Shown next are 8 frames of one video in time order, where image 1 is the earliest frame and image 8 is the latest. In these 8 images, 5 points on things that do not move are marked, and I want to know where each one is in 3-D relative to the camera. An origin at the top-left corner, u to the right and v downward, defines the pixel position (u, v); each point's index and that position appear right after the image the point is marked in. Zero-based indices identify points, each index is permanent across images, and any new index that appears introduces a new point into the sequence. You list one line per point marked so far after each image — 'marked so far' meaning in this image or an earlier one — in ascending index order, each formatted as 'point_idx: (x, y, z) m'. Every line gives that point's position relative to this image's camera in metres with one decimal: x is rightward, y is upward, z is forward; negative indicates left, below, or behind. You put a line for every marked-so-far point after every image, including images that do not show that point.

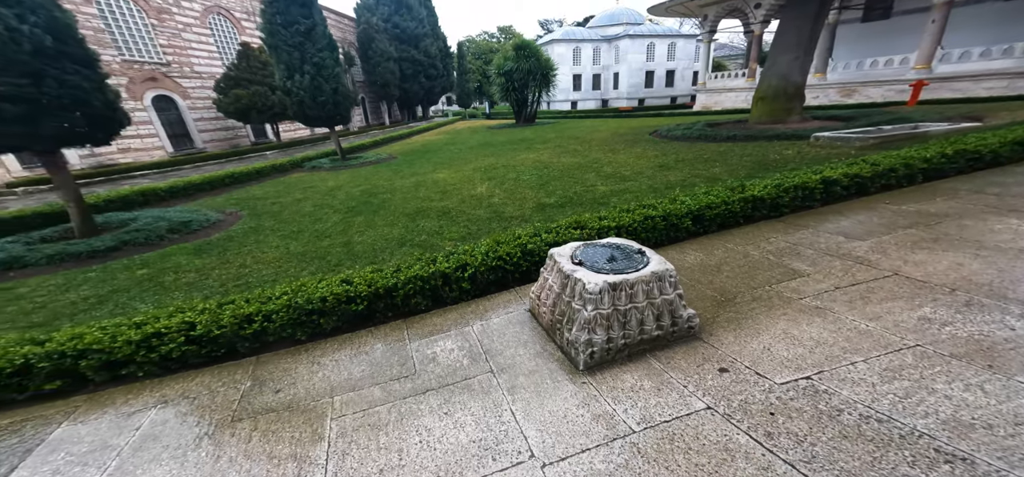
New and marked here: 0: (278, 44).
0: (-6.2, +5.3, +11.1) m
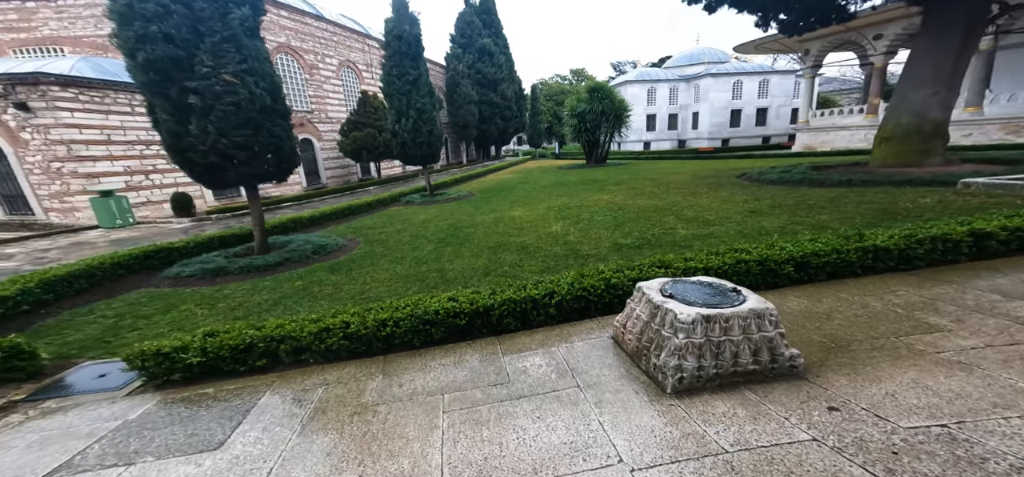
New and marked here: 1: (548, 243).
0: (-3.7, +4.4, +12.7) m
1: (+0.5, -0.1, +5.2) m
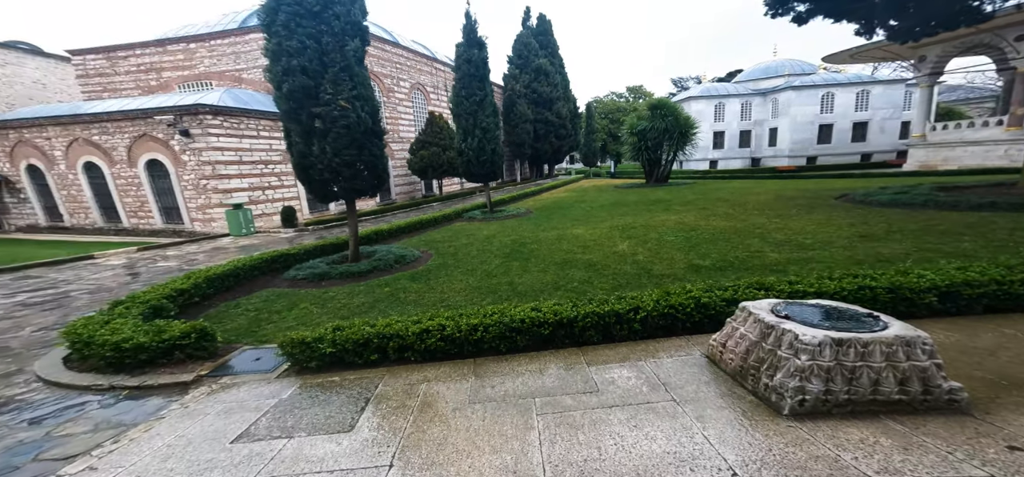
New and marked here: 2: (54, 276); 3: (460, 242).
0: (-1.6, +4.0, +13.3) m
1: (+1.4, -0.3, +5.2) m
2: (-8.2, -1.0, +8.3) m
3: (-1.1, -0.1, +8.3) m
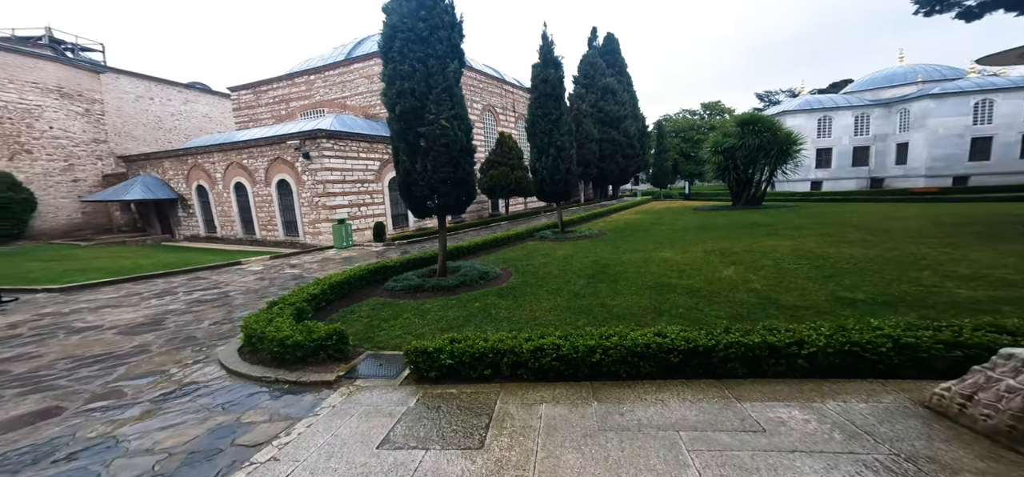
0: (+0.8, +3.4, +13.4) m
1: (+2.4, -0.6, +4.8) m
2: (-6.6, -1.2, +9.4) m
3: (+0.5, -0.4, +8.3) m
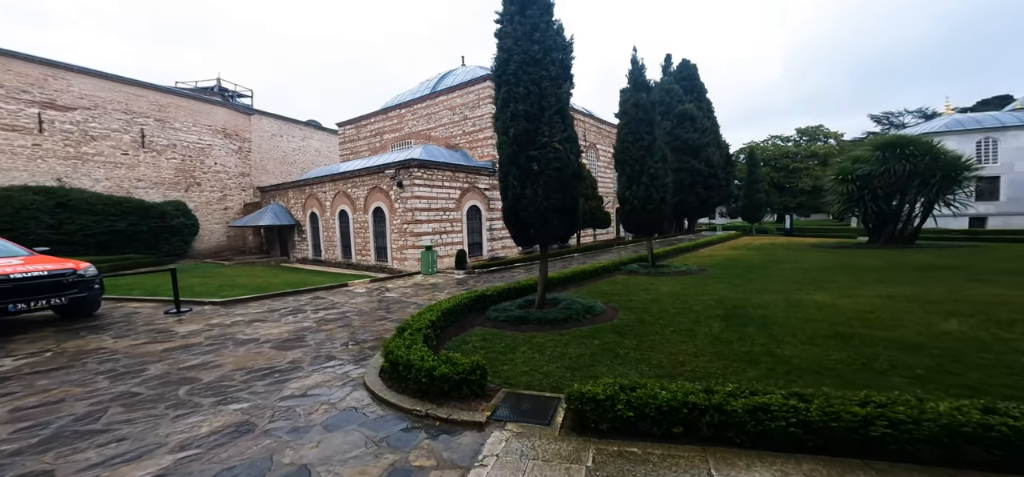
0: (+3.8, +2.4, +13.1) m
1: (+3.7, -1.0, +4.0) m
2: (-4.4, -1.8, +10.0) m
3: (+2.5, -1.1, +7.8) m
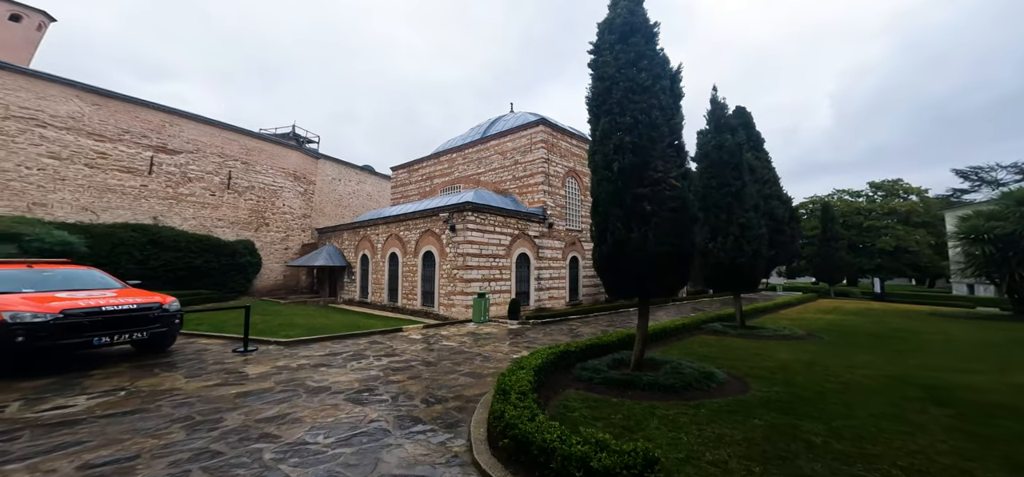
0: (+5.9, +0.8, +12.1) m
1: (+4.9, -1.5, +2.7) m
2: (-2.7, -2.8, +9.4) m
3: (+4.0, -2.0, +6.6) m
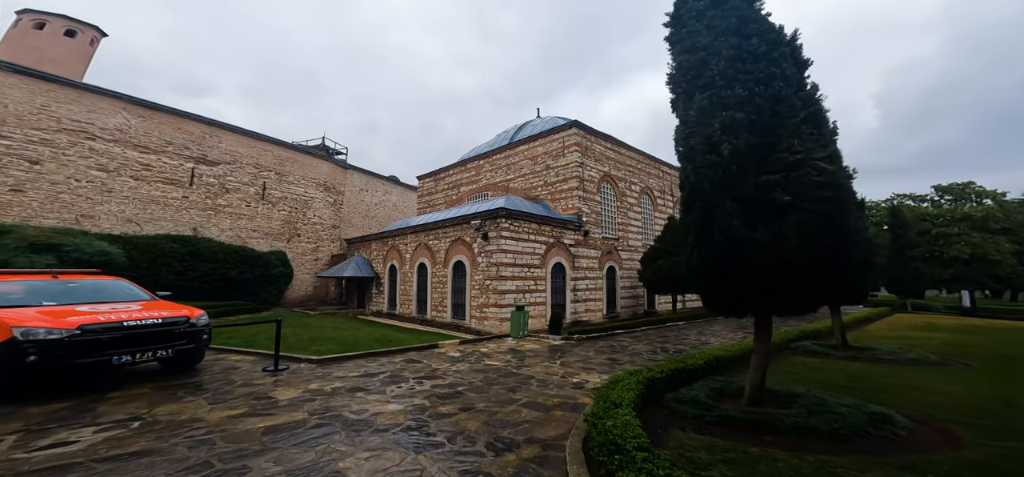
0: (+7.3, +0.6, +10.5) m
1: (+5.7, -1.4, +1.2) m
2: (-1.4, -2.9, +8.2) m
3: (+5.0, -2.0, +5.0) m
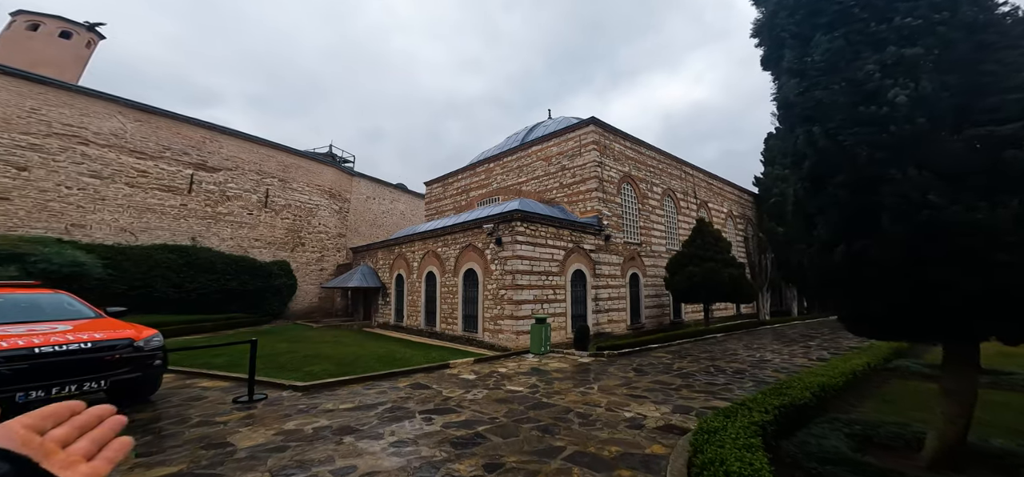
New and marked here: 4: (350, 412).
0: (+7.8, +0.7, +8.5) m
1: (+6.1, -1.1, -0.8) m
2: (-0.9, -2.8, +6.3) m
3: (+5.5, -1.8, +3.0) m
4: (-2.7, -2.9, +7.1) m
